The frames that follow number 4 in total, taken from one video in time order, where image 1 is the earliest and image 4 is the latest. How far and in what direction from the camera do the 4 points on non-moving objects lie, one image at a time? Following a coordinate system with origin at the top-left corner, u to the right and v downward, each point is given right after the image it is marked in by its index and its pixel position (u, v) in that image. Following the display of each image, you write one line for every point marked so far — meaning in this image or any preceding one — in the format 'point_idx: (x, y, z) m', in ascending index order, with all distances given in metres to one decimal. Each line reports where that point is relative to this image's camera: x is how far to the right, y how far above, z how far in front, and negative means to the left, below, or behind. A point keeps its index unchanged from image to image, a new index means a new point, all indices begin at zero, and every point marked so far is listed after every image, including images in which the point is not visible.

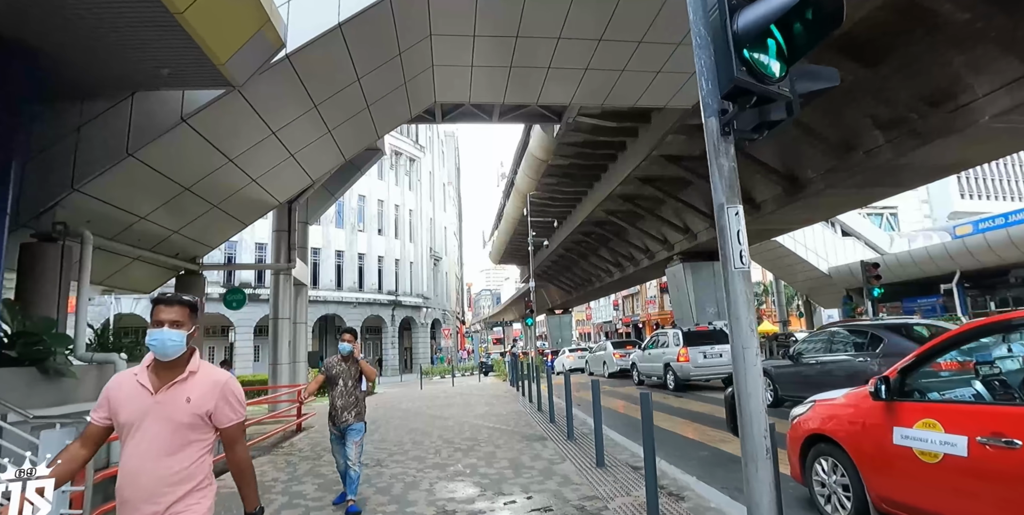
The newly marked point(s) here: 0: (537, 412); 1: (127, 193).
0: (+0.5, -2.7, +9.2) m
1: (-6.0, +1.0, +8.0) m
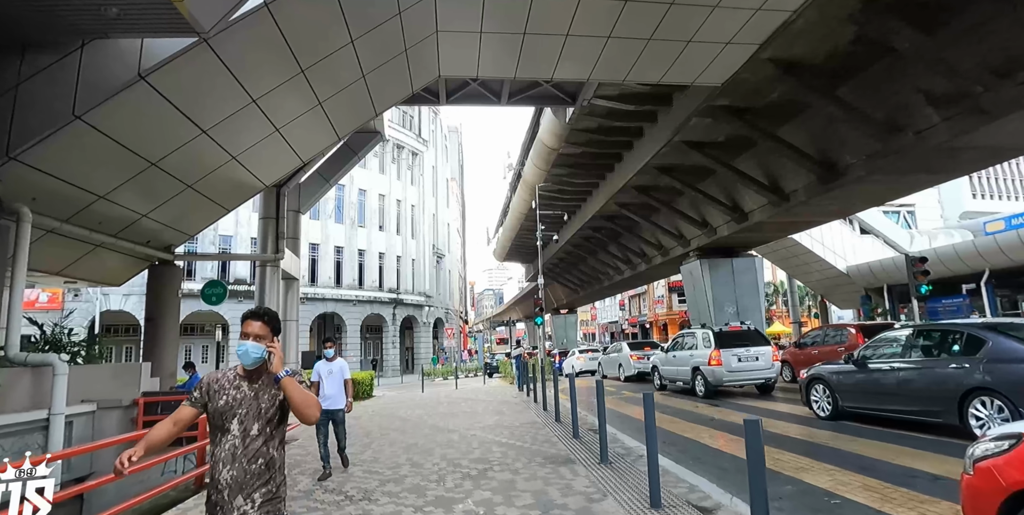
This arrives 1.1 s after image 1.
0: (+0.7, -2.6, +8.0) m
1: (-5.8, +1.2, +6.9) m
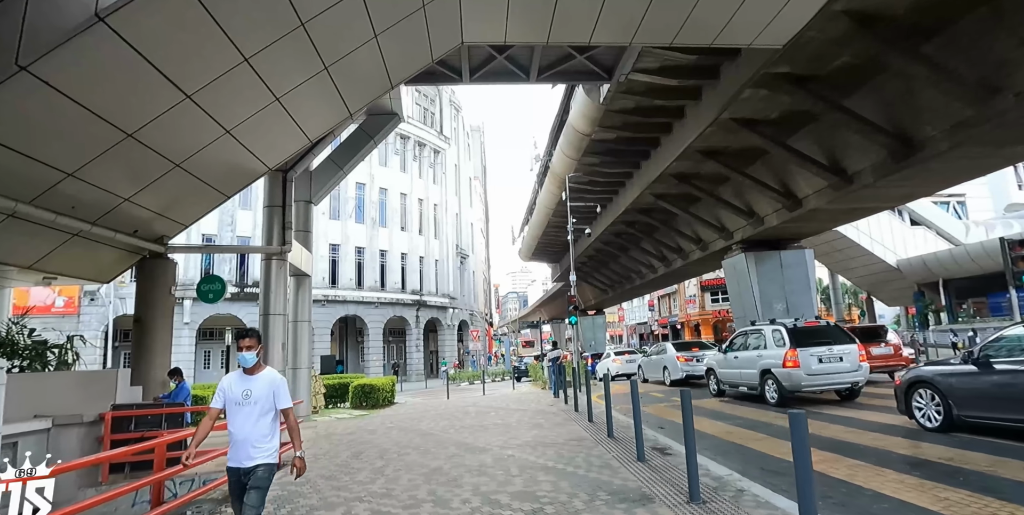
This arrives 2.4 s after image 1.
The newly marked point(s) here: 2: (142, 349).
0: (+1.2, -2.3, +6.6) m
1: (-5.3, +1.4, +5.8) m
2: (-6.8, -1.7, +9.5) m
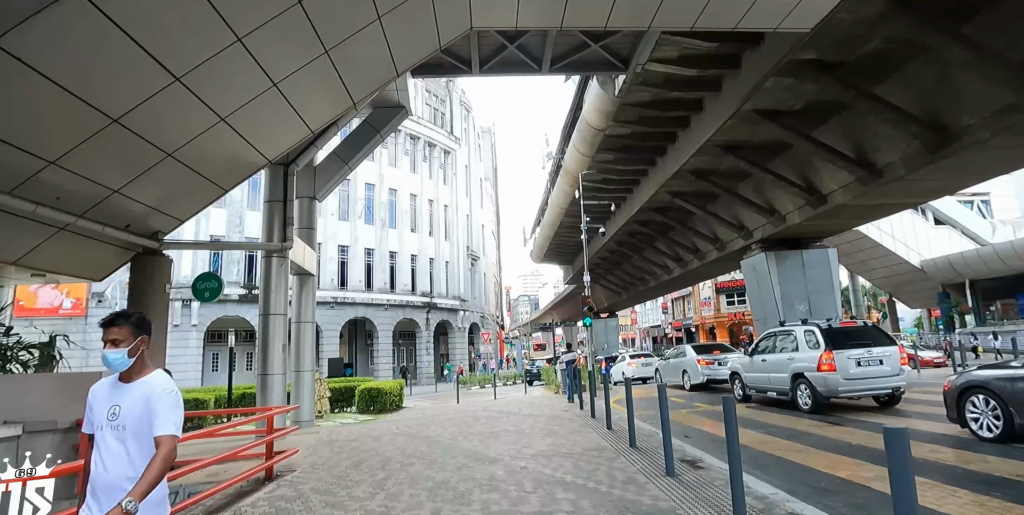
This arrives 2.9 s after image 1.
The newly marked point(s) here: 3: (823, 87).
0: (+1.4, -2.2, +6.0) m
1: (-5.2, +1.5, +5.4) m
2: (-6.6, -1.6, +9.1) m
3: (+6.9, +3.8, +11.5) m
